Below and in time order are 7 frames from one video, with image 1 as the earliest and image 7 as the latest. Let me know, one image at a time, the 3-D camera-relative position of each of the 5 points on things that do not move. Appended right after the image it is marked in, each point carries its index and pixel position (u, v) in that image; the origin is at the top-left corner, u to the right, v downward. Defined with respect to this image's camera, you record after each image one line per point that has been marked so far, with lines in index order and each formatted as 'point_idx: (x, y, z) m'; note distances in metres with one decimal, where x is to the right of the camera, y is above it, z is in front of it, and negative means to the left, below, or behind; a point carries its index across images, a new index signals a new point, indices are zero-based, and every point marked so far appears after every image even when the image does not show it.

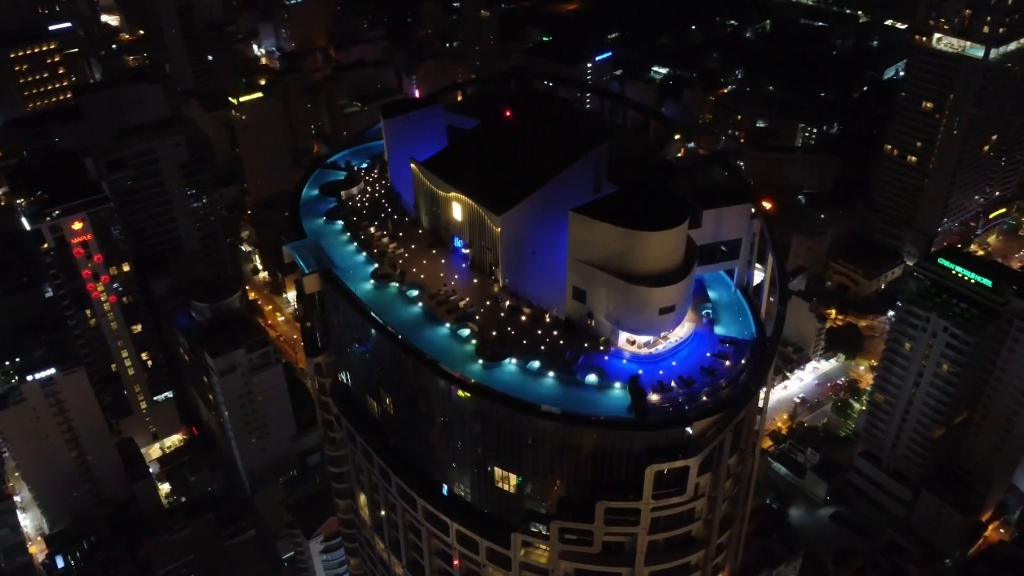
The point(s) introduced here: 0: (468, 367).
0: (-1.0, -1.8, +18.4) m
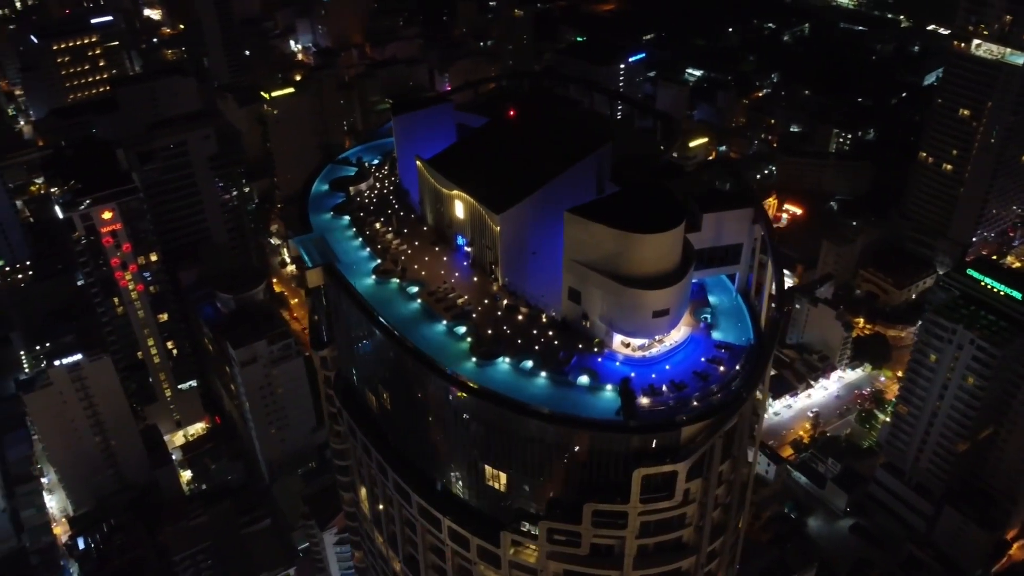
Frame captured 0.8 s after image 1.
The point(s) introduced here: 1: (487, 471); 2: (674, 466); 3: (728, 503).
0: (-1.1, -1.7, +18.4) m
1: (-0.6, -4.2, +19.0) m
2: (+3.2, -3.5, +16.1) m
3: (+4.9, -4.9, +18.9) m
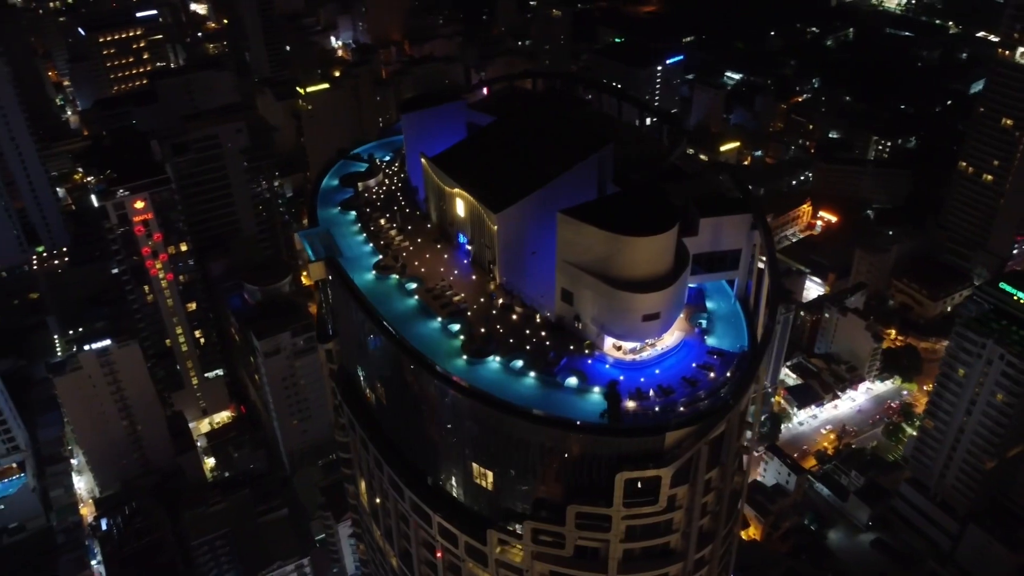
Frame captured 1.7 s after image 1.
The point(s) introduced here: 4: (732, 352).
0: (-1.4, -1.7, +18.5) m
1: (-0.9, -4.2, +19.1) m
2: (+2.9, -3.6, +16.0) m
3: (+4.7, -5.1, +18.7) m
4: (+4.9, -1.4, +18.4) m
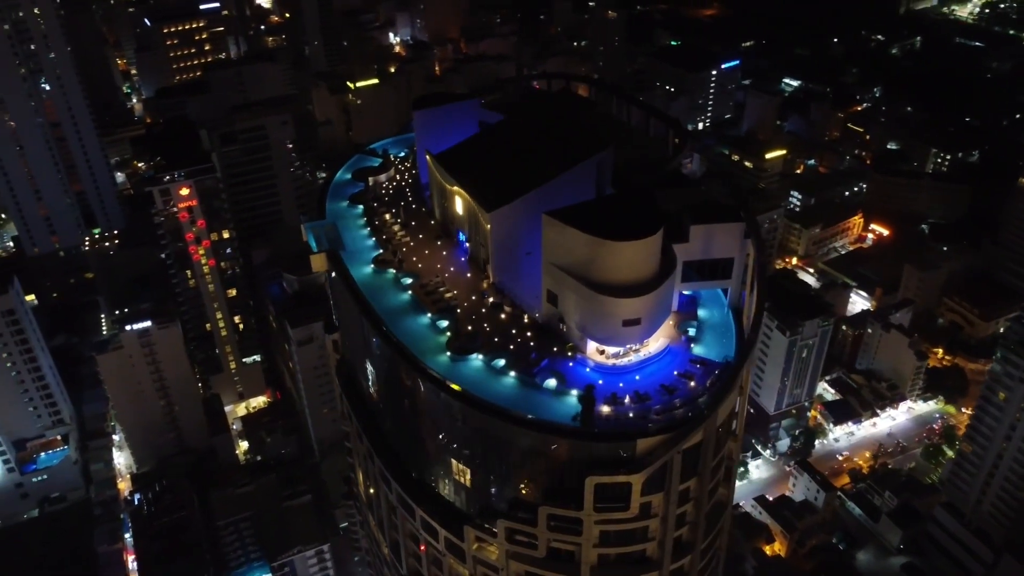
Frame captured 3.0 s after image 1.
0: (-1.7, -1.6, +18.7) m
1: (-1.3, -4.1, +19.2) m
2: (+2.2, -3.7, +15.9) m
3: (+4.1, -5.2, +18.5) m
4: (+4.5, -1.6, +18.1) m
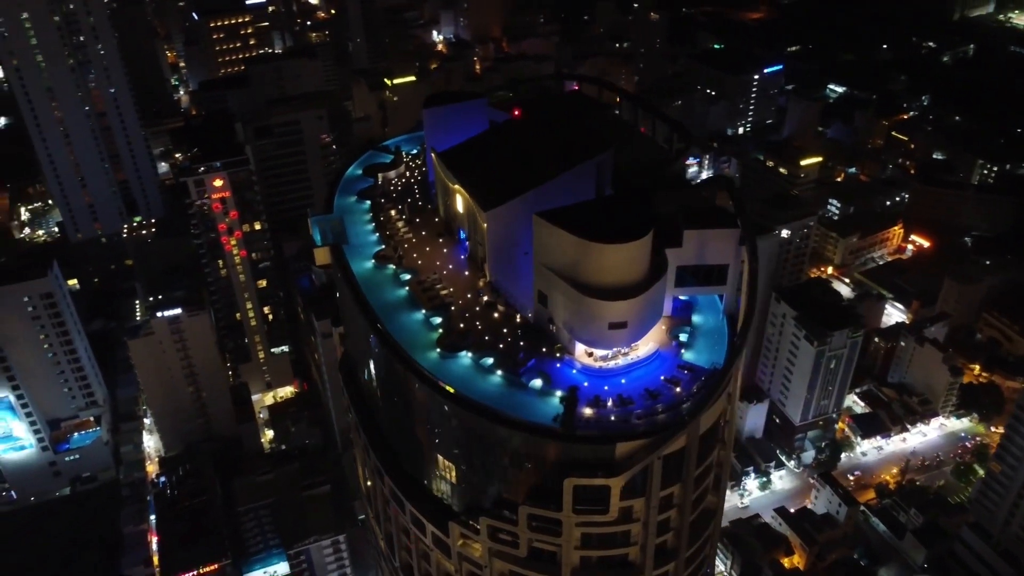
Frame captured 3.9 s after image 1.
0: (-2.0, -1.5, +18.8) m
1: (-1.6, -4.1, +19.4) m
2: (+1.8, -3.7, +15.9) m
3: (+3.7, -5.4, +18.4) m
4: (+4.2, -1.7, +18.0) m
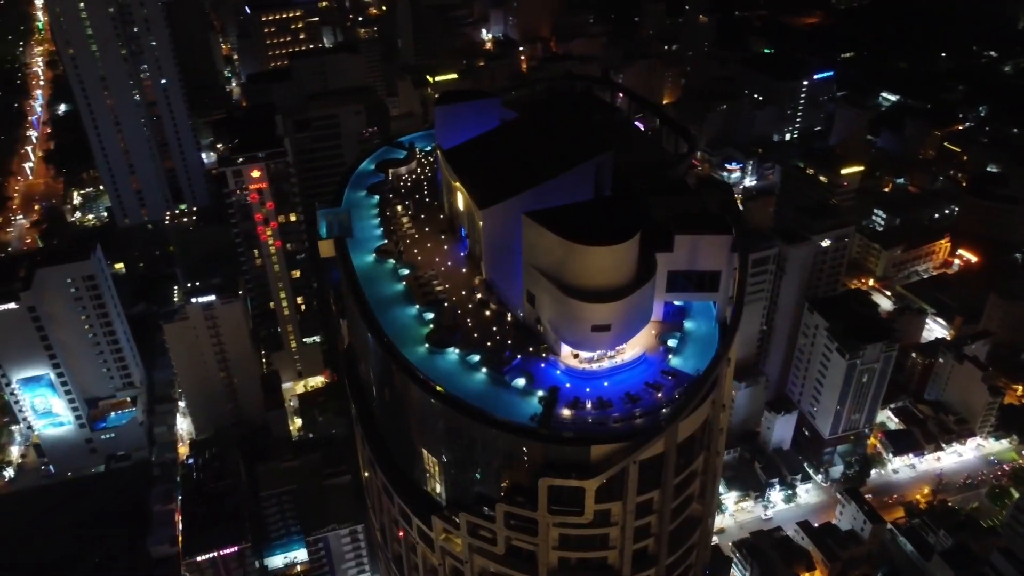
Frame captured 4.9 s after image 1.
0: (-2.2, -1.4, +19.0) m
1: (-2.0, -4.0, +19.6) m
2: (+1.2, -3.7, +15.9) m
3: (+3.3, -5.5, +18.3) m
4: (+3.8, -1.9, +17.9) m
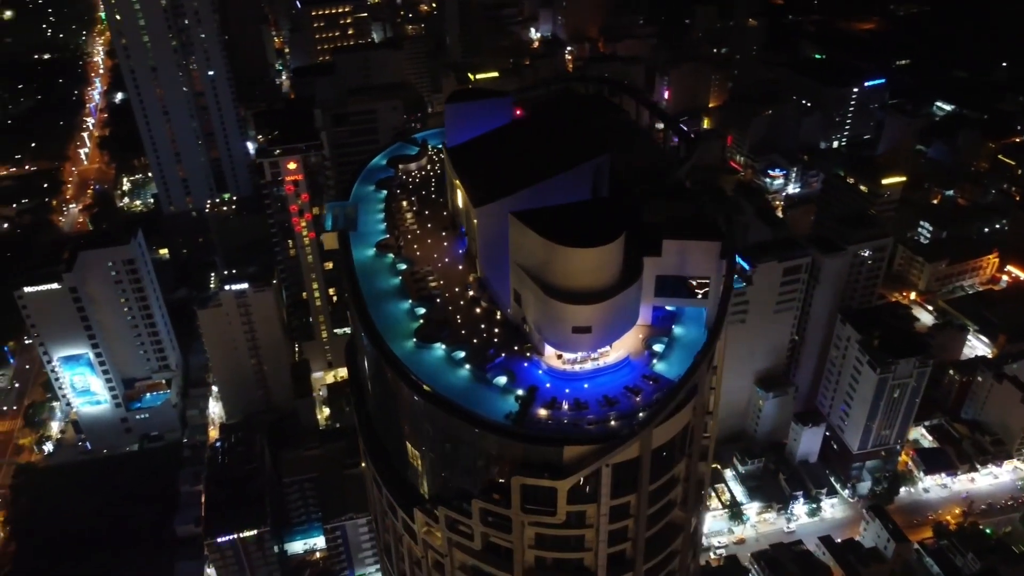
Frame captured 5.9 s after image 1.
0: (-2.5, -1.3, +19.3) m
1: (-2.3, -3.9, +19.8) m
2: (+0.7, -3.8, +15.9) m
3: (+2.8, -5.6, +18.2) m
4: (+3.4, -2.0, +17.8) m
